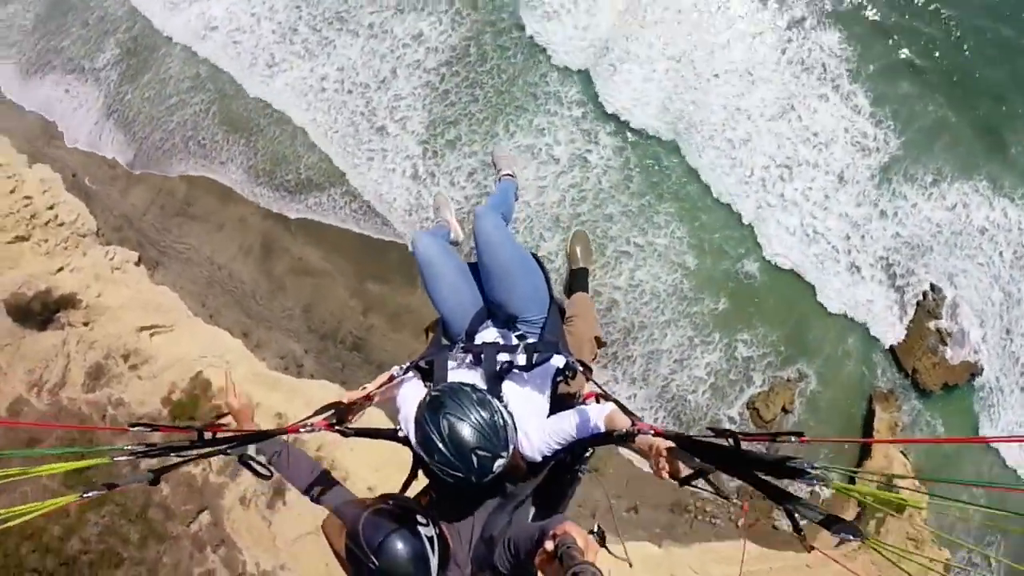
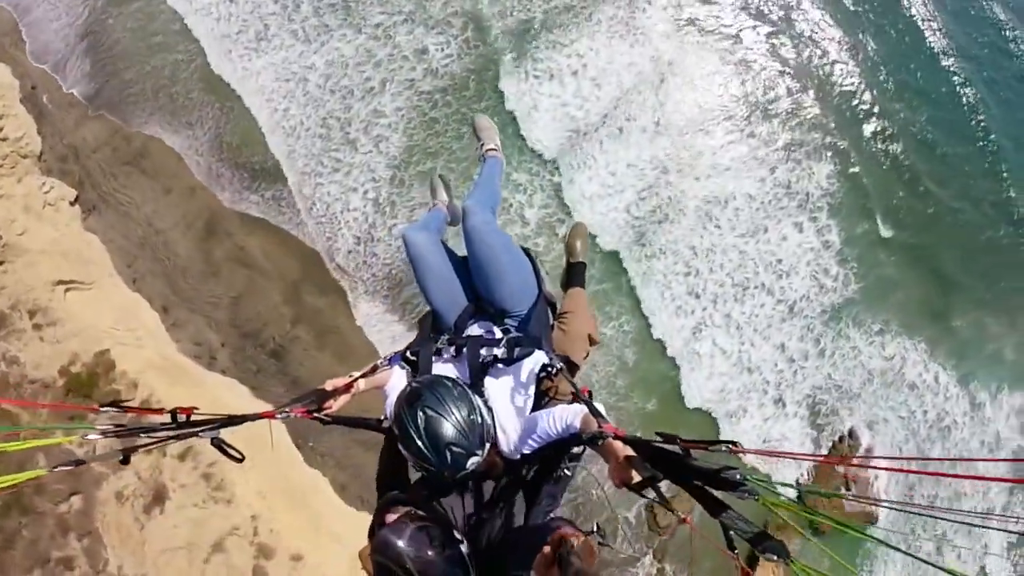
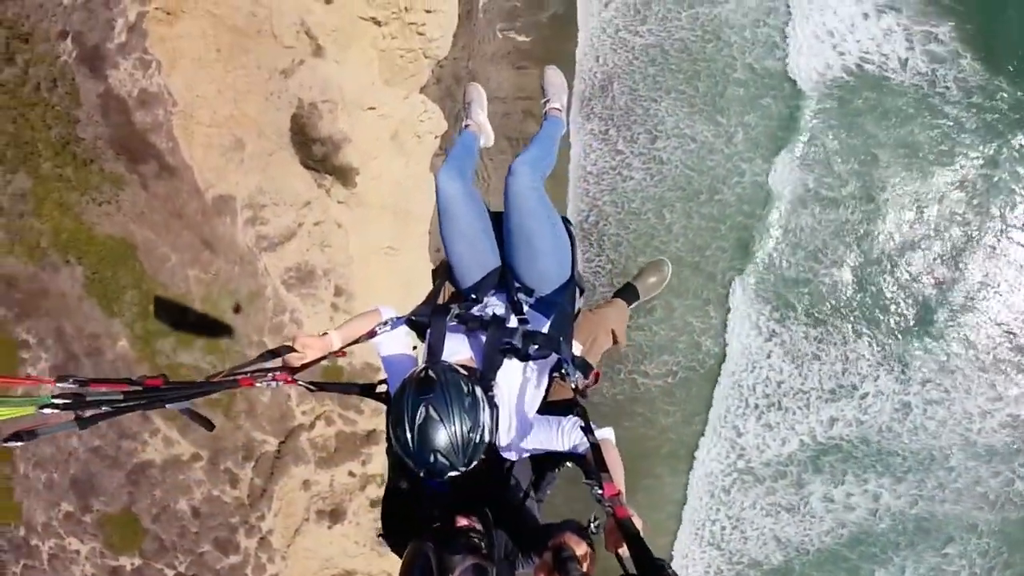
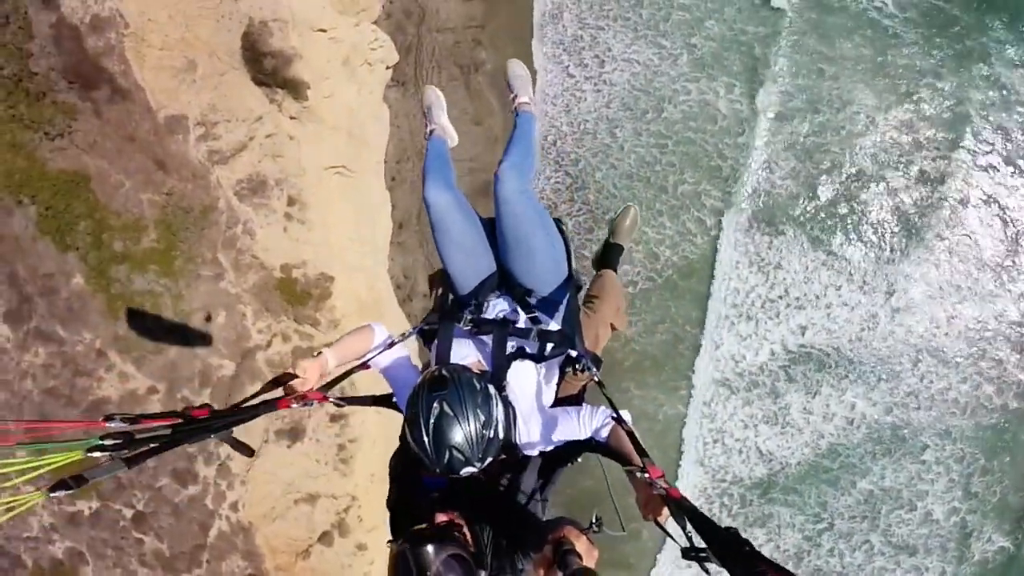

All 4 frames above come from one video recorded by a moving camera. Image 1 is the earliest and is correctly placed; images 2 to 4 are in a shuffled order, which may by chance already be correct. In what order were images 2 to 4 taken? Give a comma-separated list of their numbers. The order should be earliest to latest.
2, 4, 3
